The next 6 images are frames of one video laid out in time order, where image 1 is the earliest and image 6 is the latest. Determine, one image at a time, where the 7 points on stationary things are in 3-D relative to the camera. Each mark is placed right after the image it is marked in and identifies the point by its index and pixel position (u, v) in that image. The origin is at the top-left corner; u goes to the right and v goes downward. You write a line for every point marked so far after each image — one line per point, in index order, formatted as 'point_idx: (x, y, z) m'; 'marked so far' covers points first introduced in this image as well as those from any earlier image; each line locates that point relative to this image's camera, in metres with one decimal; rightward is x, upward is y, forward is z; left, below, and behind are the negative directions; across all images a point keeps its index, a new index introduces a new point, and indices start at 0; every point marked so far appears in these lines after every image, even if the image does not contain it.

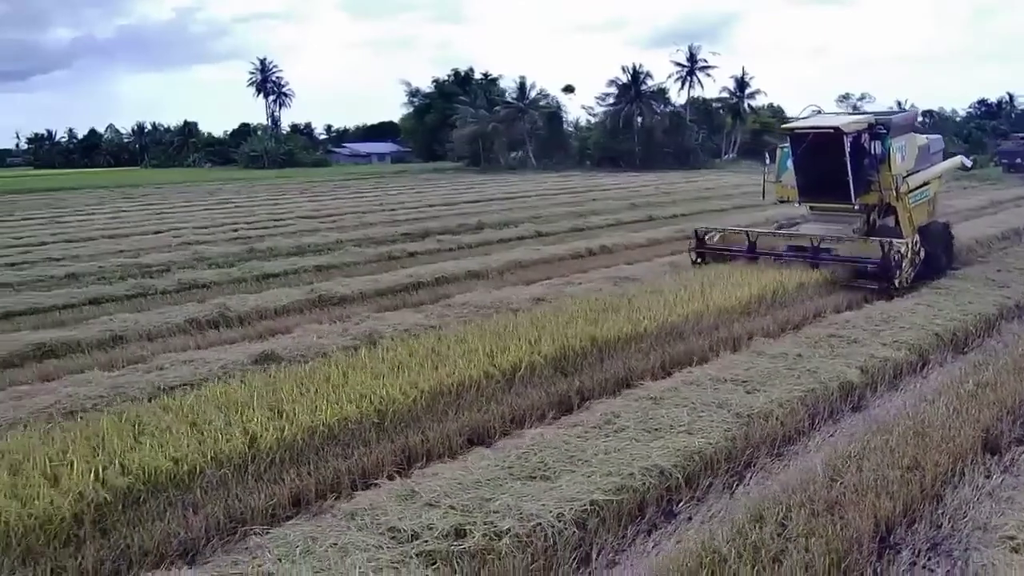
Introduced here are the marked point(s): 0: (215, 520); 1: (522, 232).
0: (-1.5, -1.2, +4.1) m
1: (+0.2, +1.2, +17.1) m
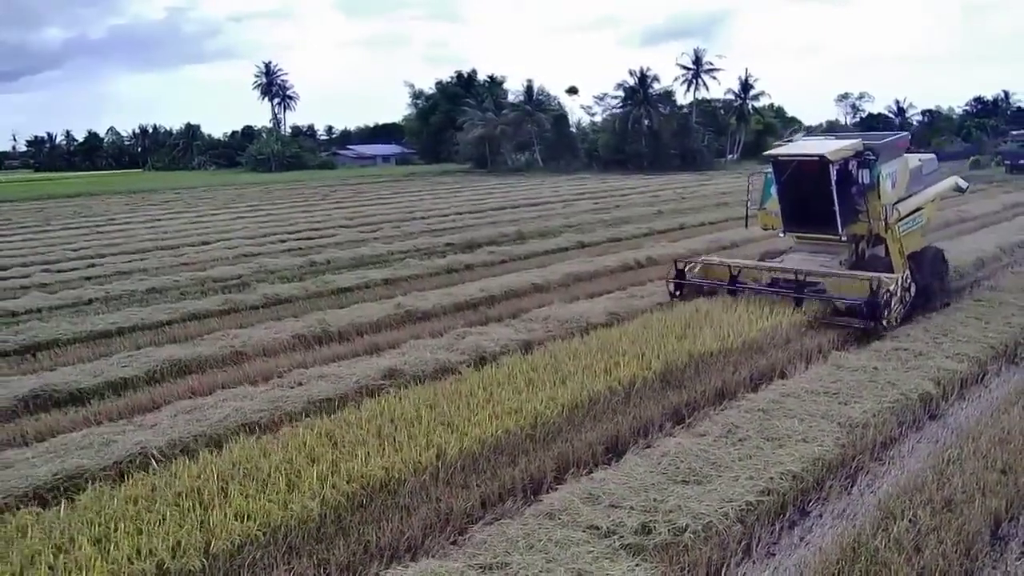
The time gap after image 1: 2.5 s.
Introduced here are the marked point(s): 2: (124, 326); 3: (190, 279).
0: (-0.5, -1.4, +4.8) m
1: (+1.2, +1.0, +17.8) m
2: (-5.1, -0.5, +10.5) m
3: (-5.8, +0.2, +14.3) m
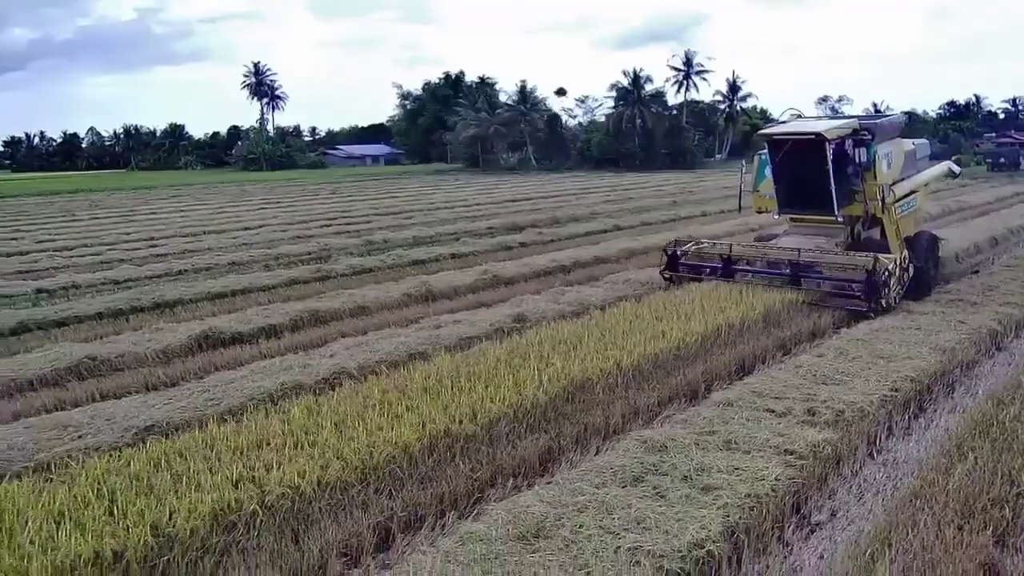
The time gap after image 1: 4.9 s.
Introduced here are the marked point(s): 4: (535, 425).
0: (+0.8, -0.9, +5.8) m
1: (+2.1, +1.5, +18.9) m
2: (-3.9, 0.0, +11.4) m
3: (-4.7, +0.6, +15.1) m
4: (+0.2, -0.9, +5.4) m
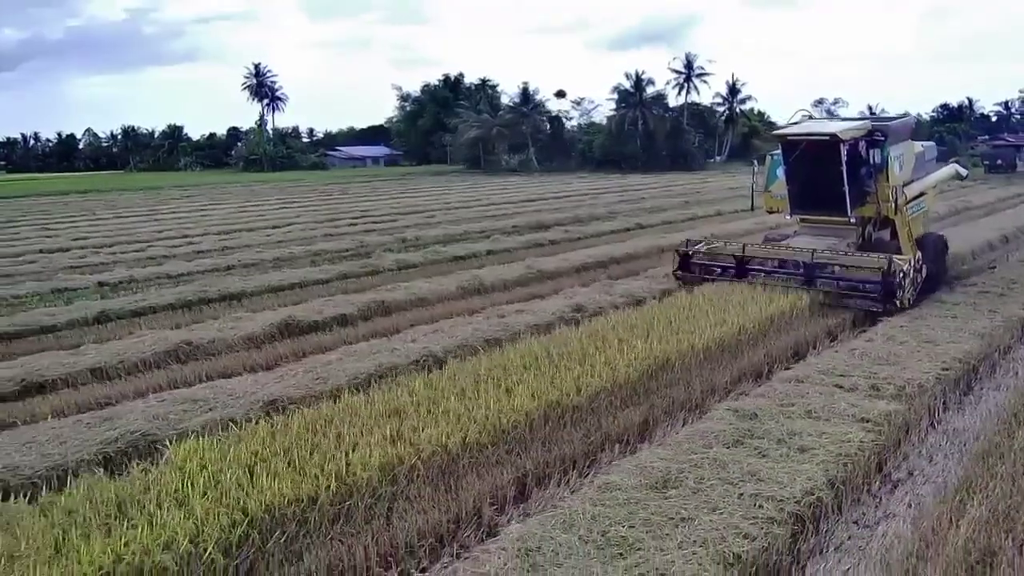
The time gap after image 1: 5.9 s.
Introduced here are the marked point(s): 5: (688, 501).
0: (+1.6, -0.8, +6.4) m
1: (+2.7, +1.6, +19.4) m
2: (-3.3, +0.1, +11.9) m
3: (-4.1, +0.7, +15.6) m
4: (+0.9, -0.8, +6.0) m
5: (+1.0, -1.1, +4.3) m
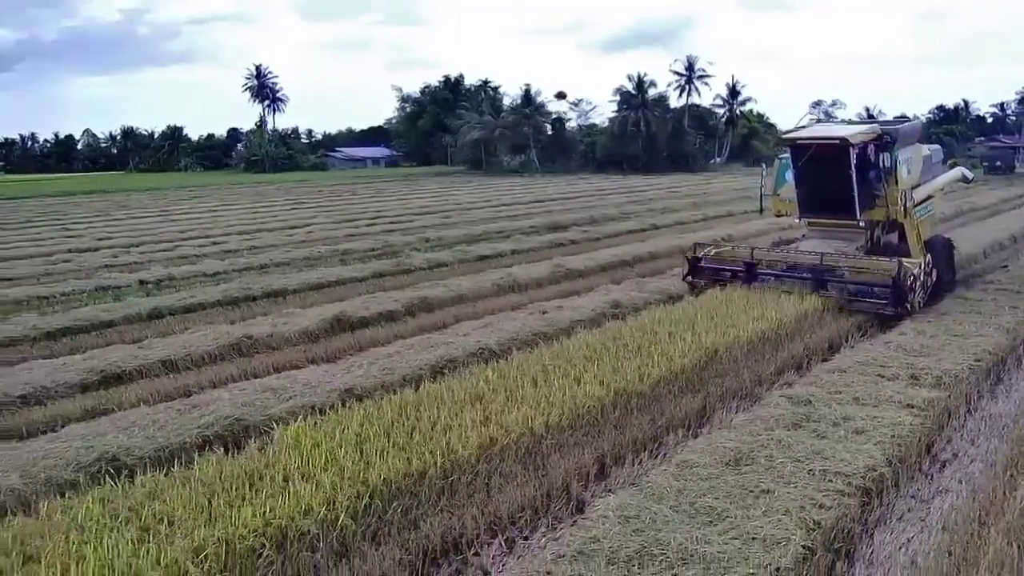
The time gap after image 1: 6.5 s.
0: (+2.1, -0.7, +6.8) m
1: (+3.2, +1.6, +19.8) m
2: (-2.8, +0.1, +12.2) m
3: (-3.6, +0.7, +16.0) m
4: (+1.4, -0.8, +6.4) m
5: (+1.5, -1.1, +4.7) m
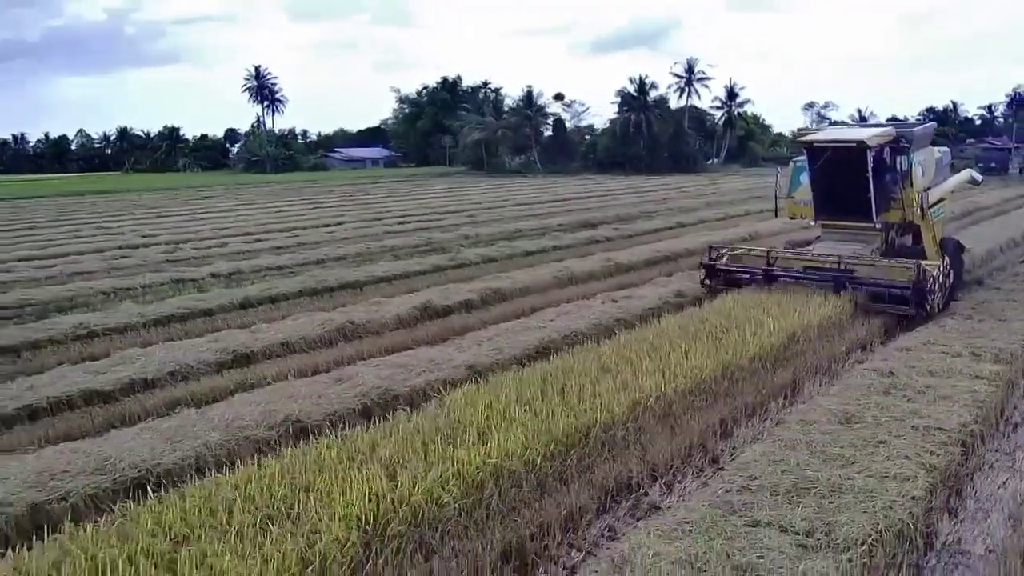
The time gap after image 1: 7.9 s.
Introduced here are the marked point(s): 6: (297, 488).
0: (+3.0, -0.6, +7.5) m
1: (+4.0, +1.7, +20.6) m
2: (-1.9, +0.2, +13.0) m
3: (-2.8, +0.9, +16.7) m
4: (+2.4, -0.7, +7.1) m
5: (+2.5, -1.0, +5.4) m
6: (-1.2, -1.1, +4.3) m
